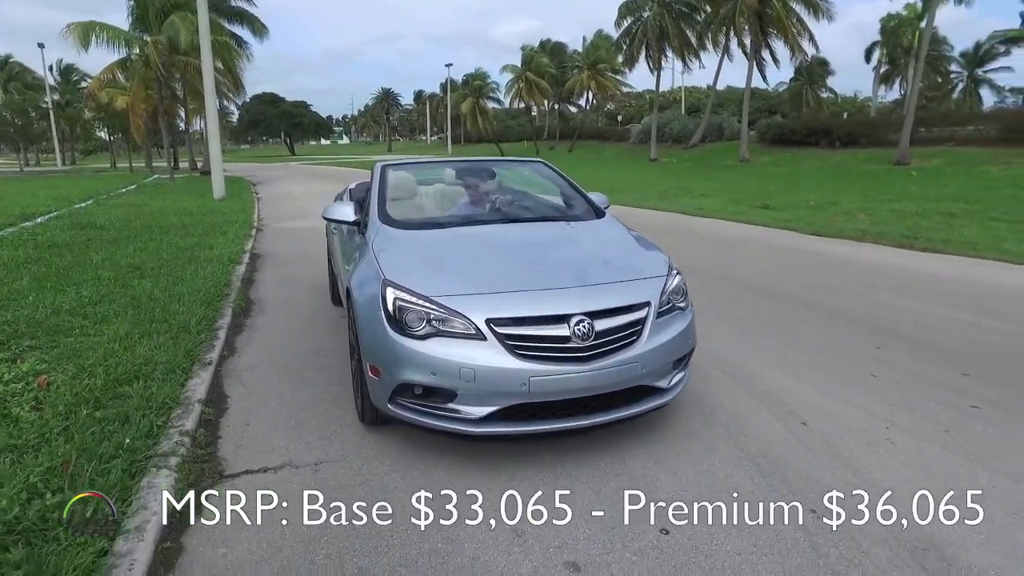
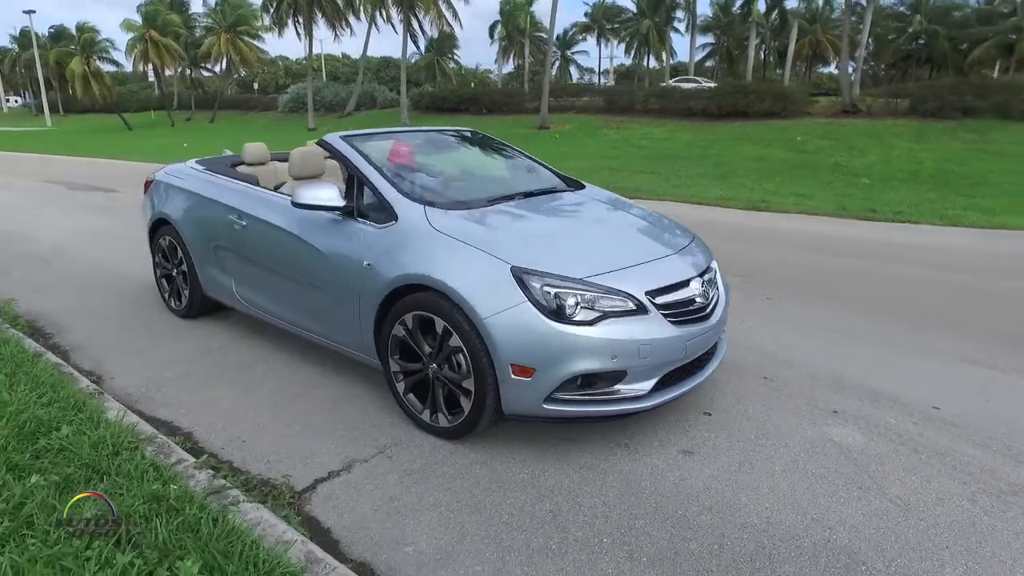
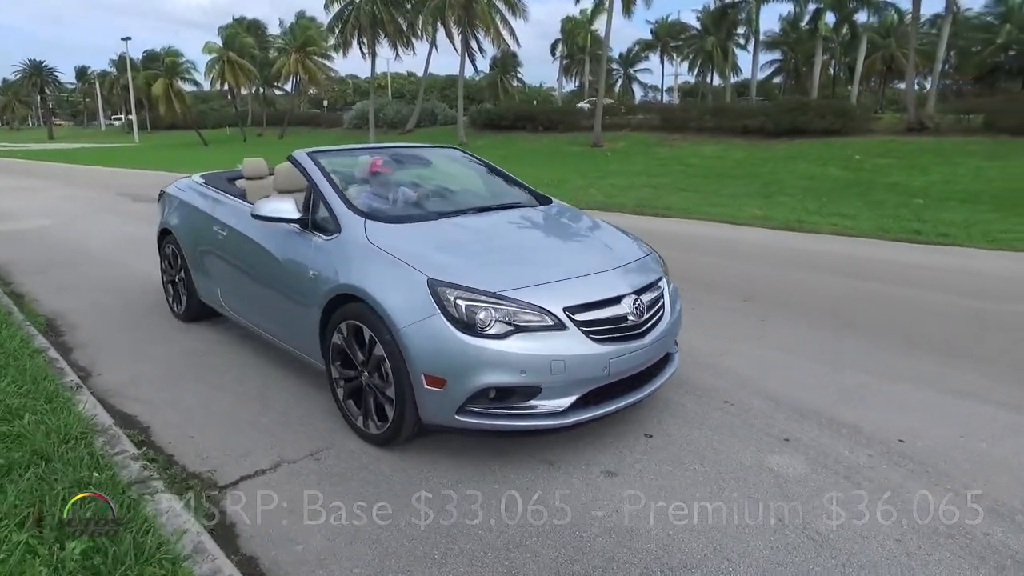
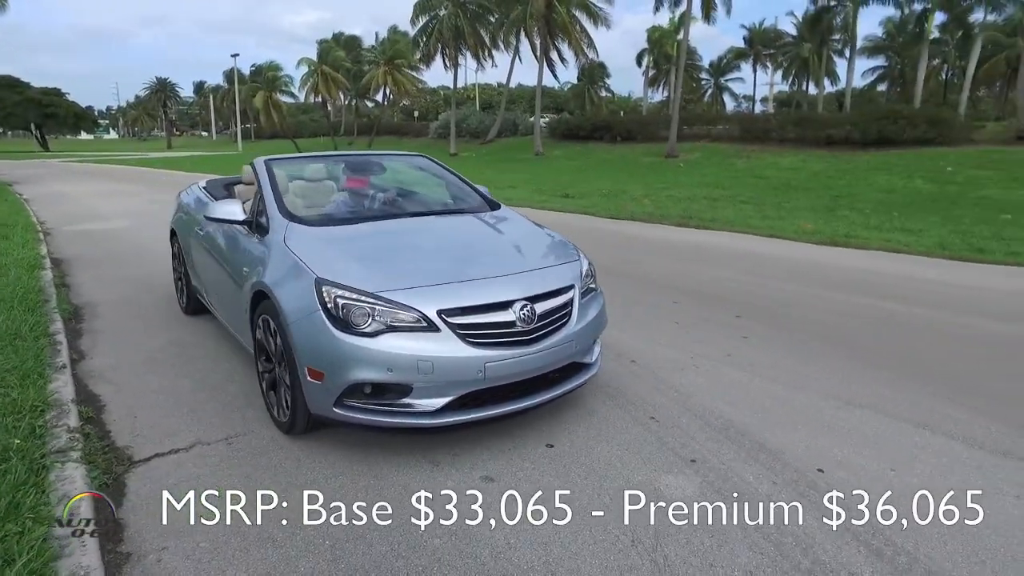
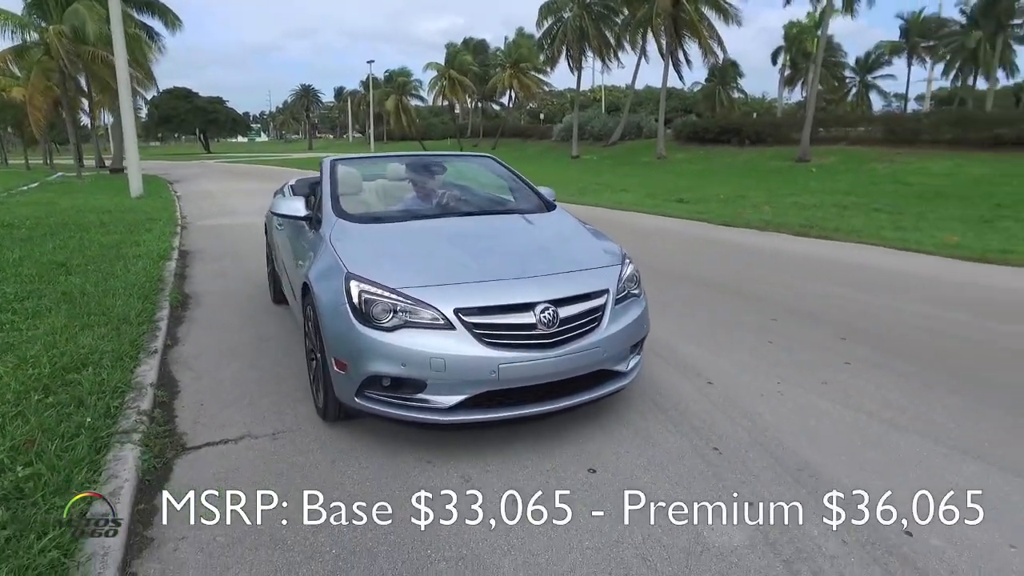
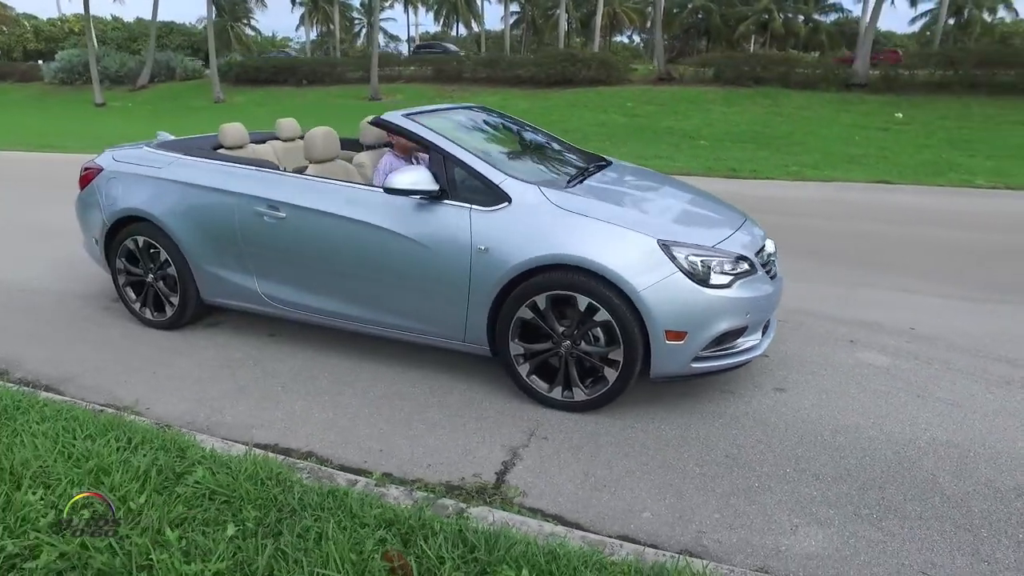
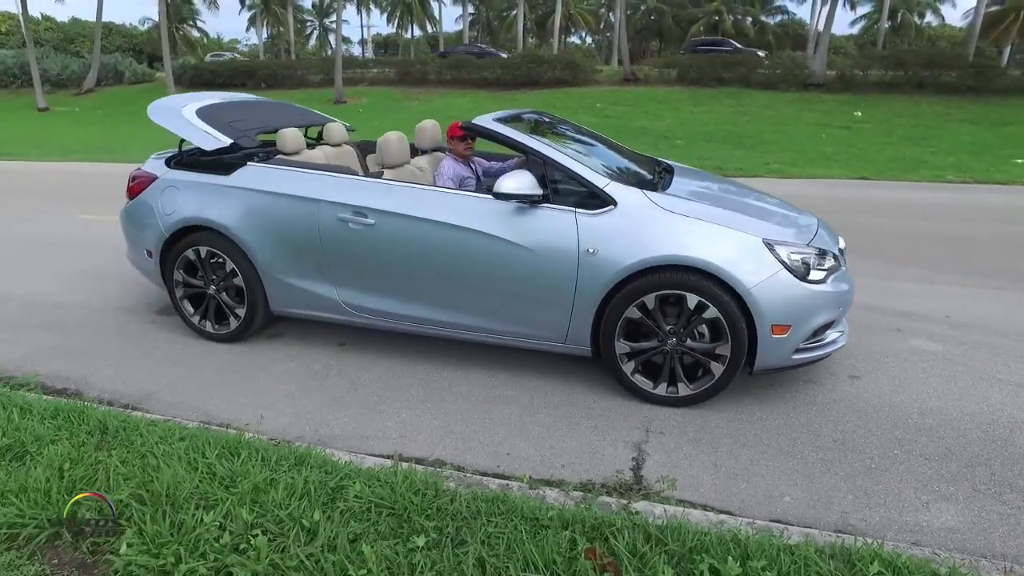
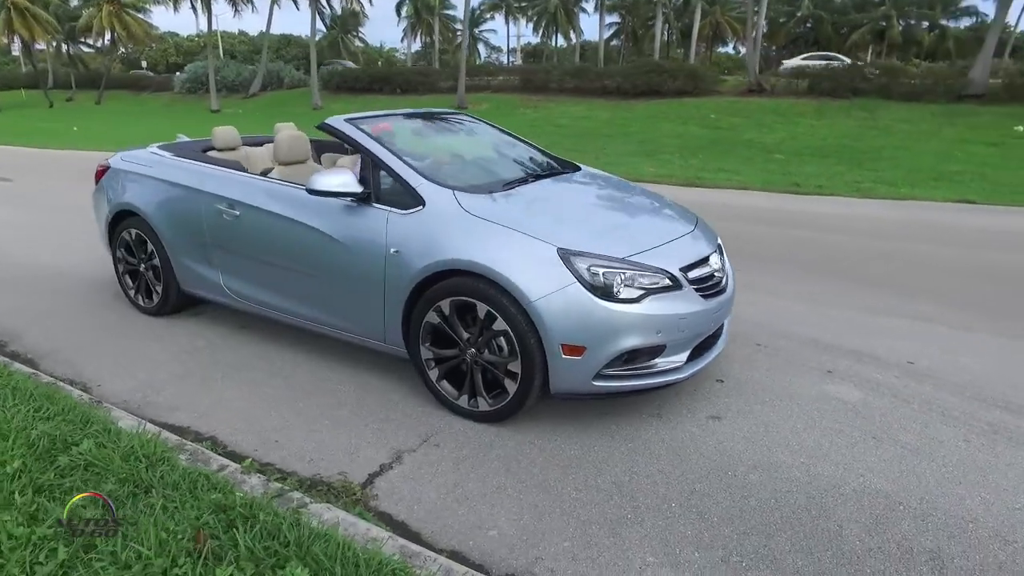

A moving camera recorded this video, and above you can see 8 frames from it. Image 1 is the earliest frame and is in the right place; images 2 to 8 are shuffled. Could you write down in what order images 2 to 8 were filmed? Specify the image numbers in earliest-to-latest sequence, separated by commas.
5, 4, 3, 2, 8, 6, 7
